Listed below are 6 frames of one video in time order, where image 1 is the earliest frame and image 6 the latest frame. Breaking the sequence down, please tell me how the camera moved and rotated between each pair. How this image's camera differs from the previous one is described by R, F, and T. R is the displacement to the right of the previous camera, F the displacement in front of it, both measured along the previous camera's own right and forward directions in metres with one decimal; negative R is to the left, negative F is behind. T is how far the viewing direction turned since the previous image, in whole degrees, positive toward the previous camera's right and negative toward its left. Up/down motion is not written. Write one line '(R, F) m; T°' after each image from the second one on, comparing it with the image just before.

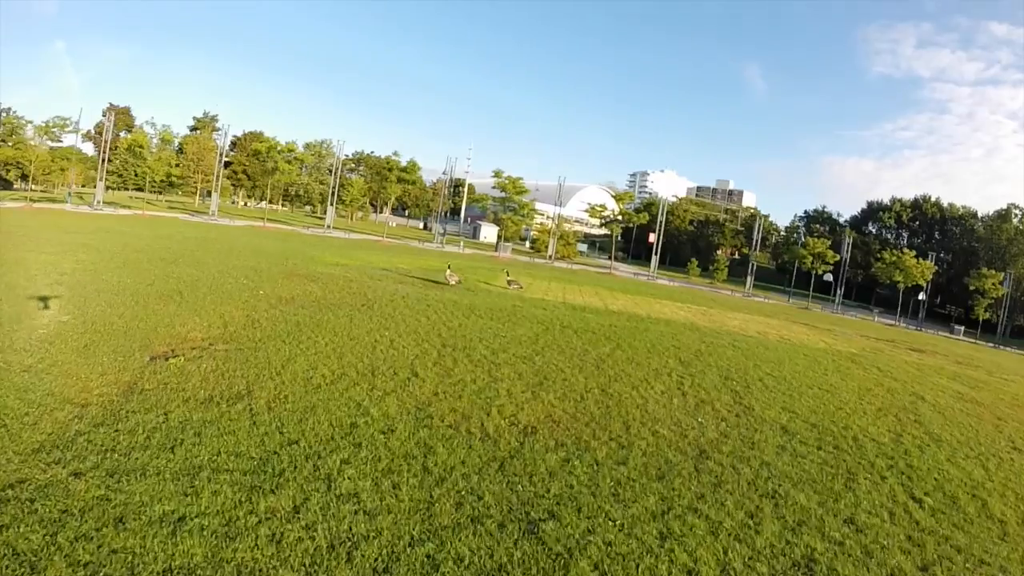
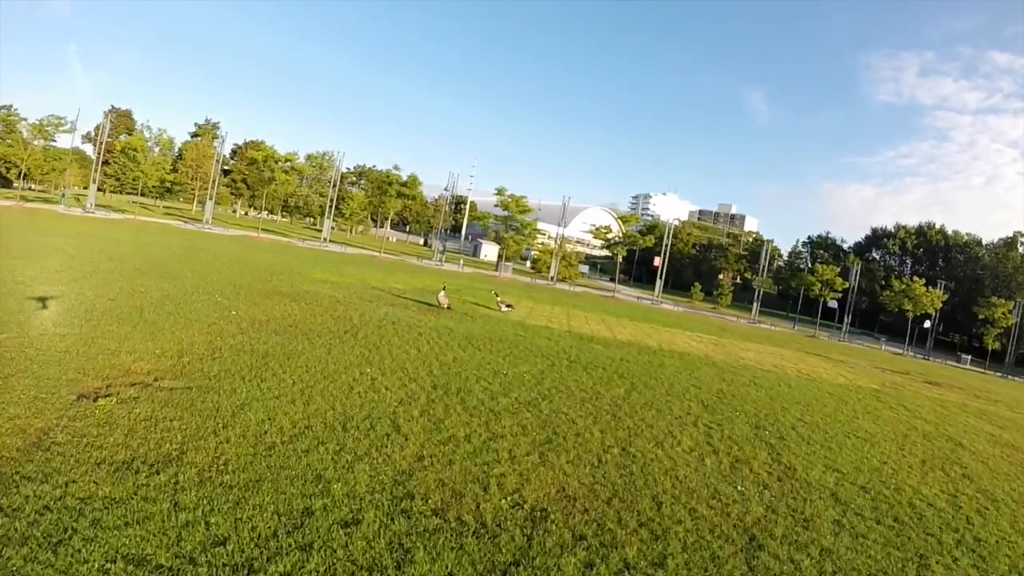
(-0.1, +1.6) m; 0°
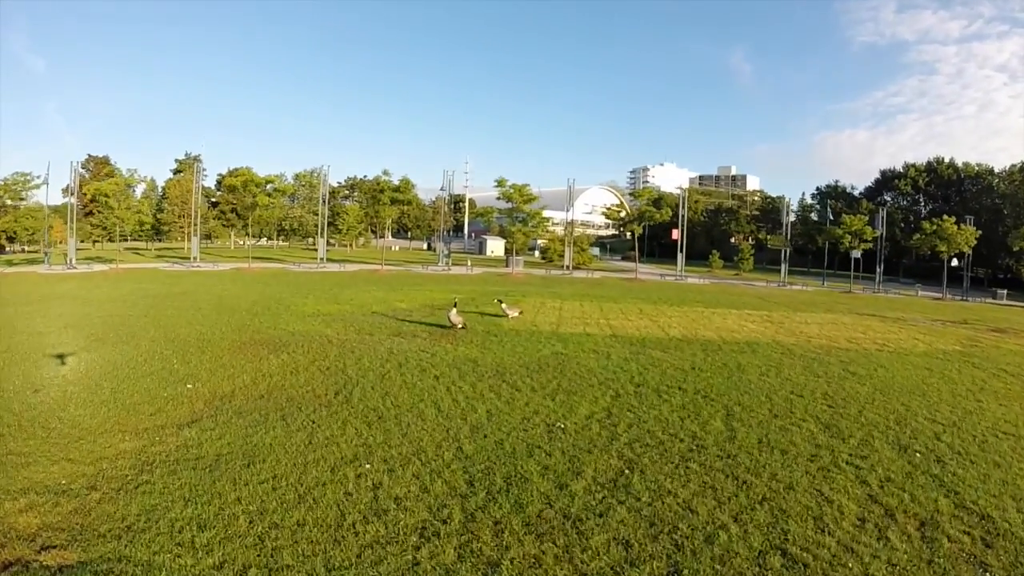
(-0.4, +3.1) m; -1°
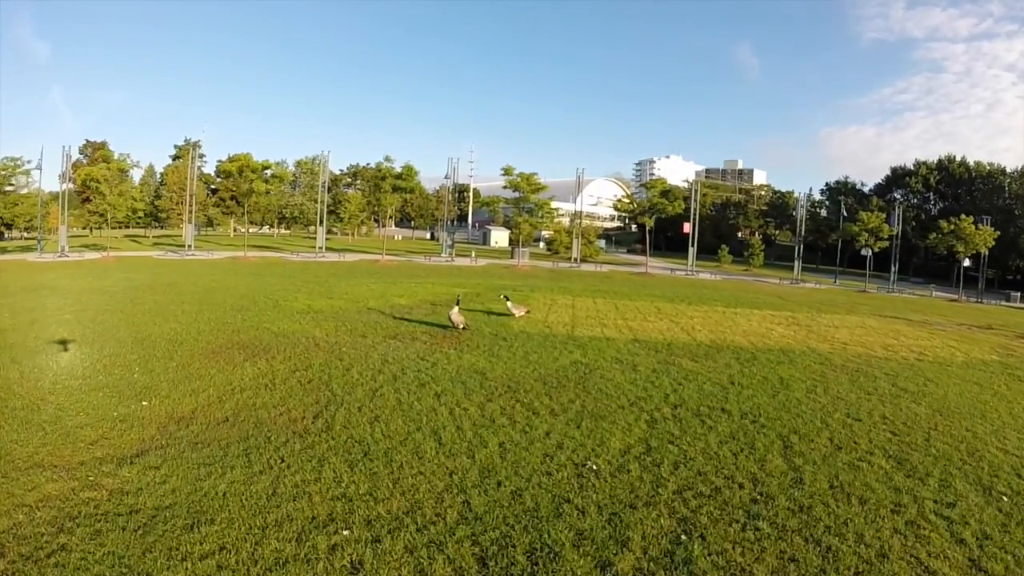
(-0.2, +1.6) m; 0°
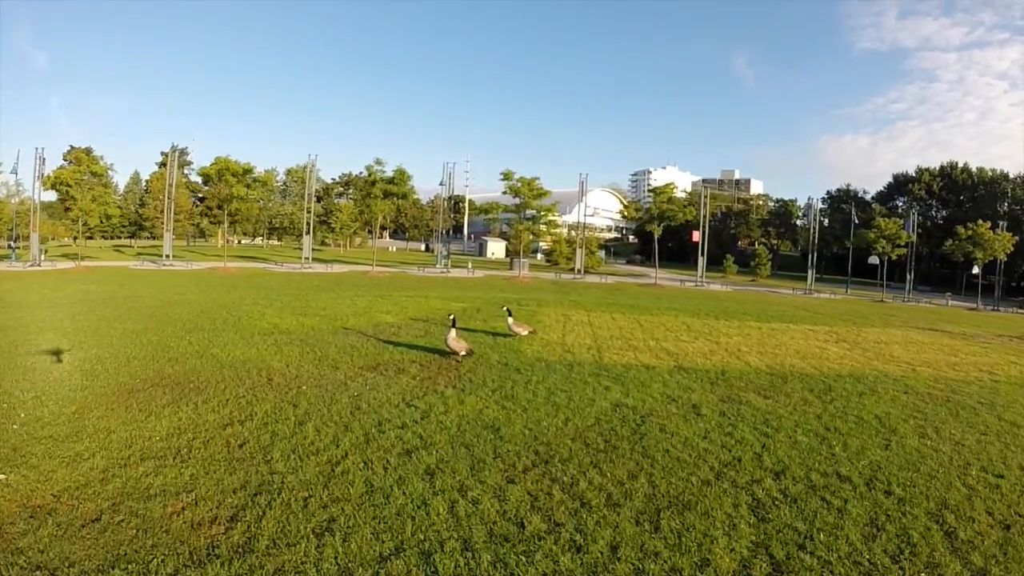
(-0.3, +2.7) m; 0°
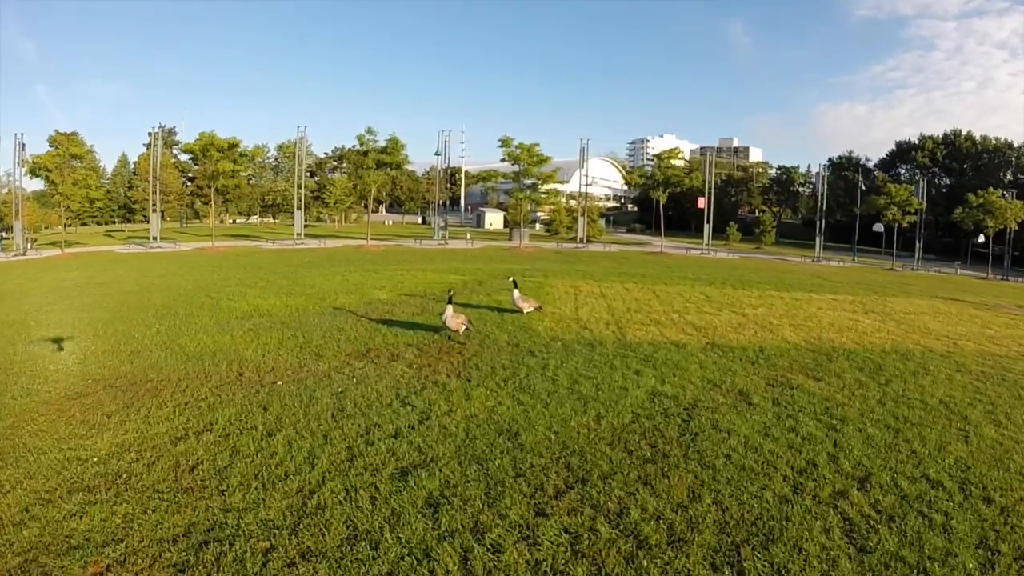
(-0.2, +1.3) m; 0°
